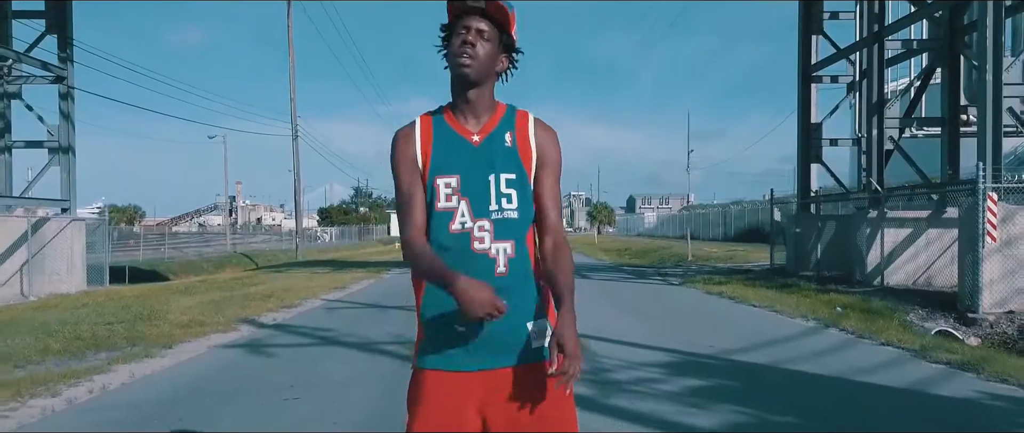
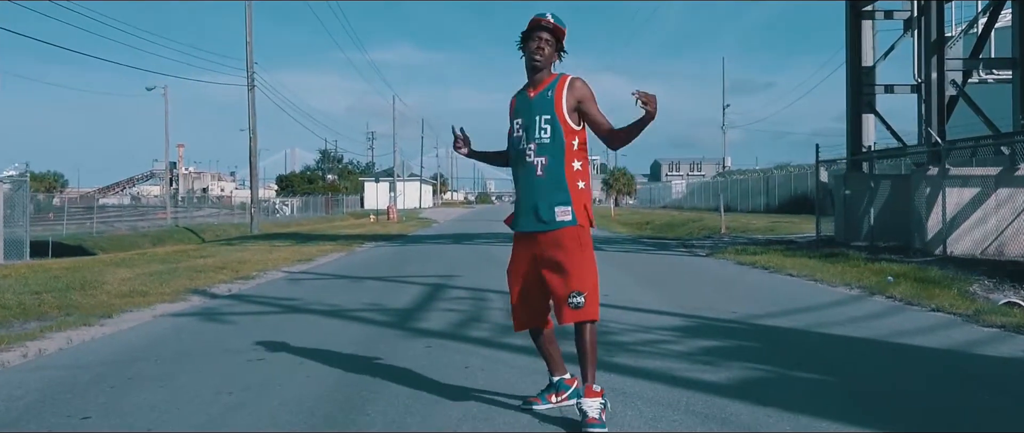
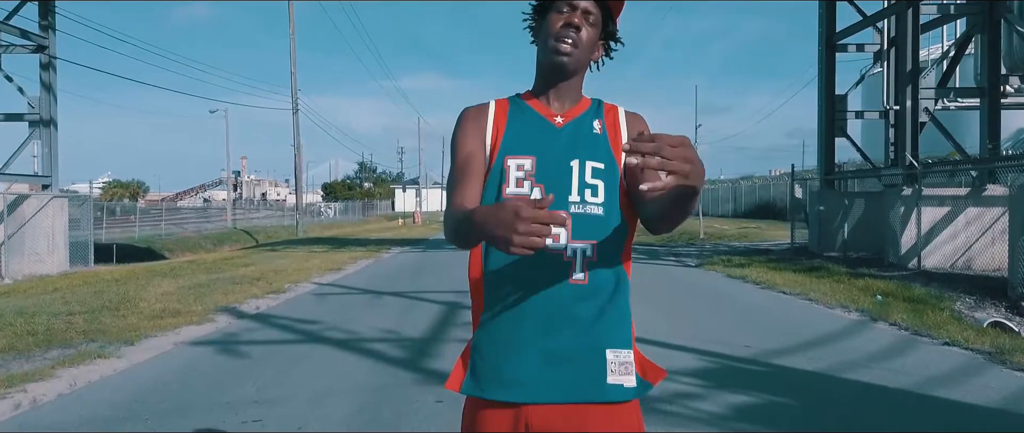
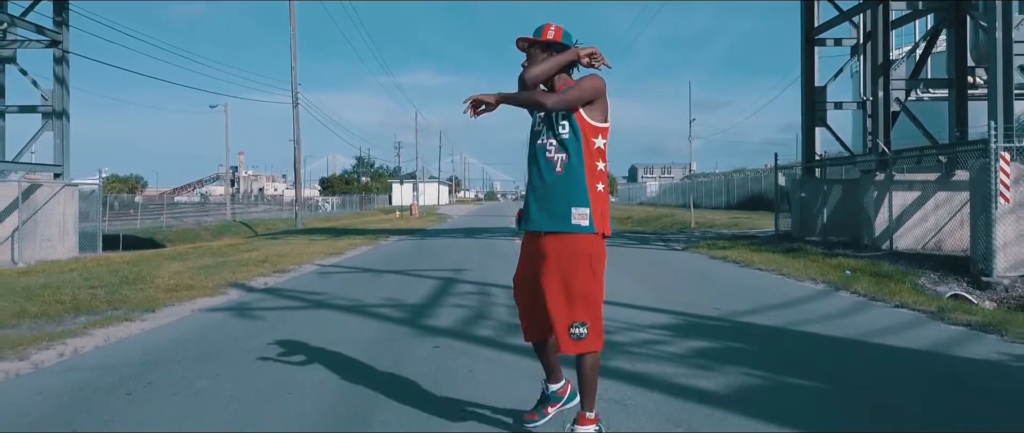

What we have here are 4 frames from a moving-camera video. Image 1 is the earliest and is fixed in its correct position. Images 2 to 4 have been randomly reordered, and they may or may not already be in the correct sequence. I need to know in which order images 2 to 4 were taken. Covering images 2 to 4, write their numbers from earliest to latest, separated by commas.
3, 4, 2
